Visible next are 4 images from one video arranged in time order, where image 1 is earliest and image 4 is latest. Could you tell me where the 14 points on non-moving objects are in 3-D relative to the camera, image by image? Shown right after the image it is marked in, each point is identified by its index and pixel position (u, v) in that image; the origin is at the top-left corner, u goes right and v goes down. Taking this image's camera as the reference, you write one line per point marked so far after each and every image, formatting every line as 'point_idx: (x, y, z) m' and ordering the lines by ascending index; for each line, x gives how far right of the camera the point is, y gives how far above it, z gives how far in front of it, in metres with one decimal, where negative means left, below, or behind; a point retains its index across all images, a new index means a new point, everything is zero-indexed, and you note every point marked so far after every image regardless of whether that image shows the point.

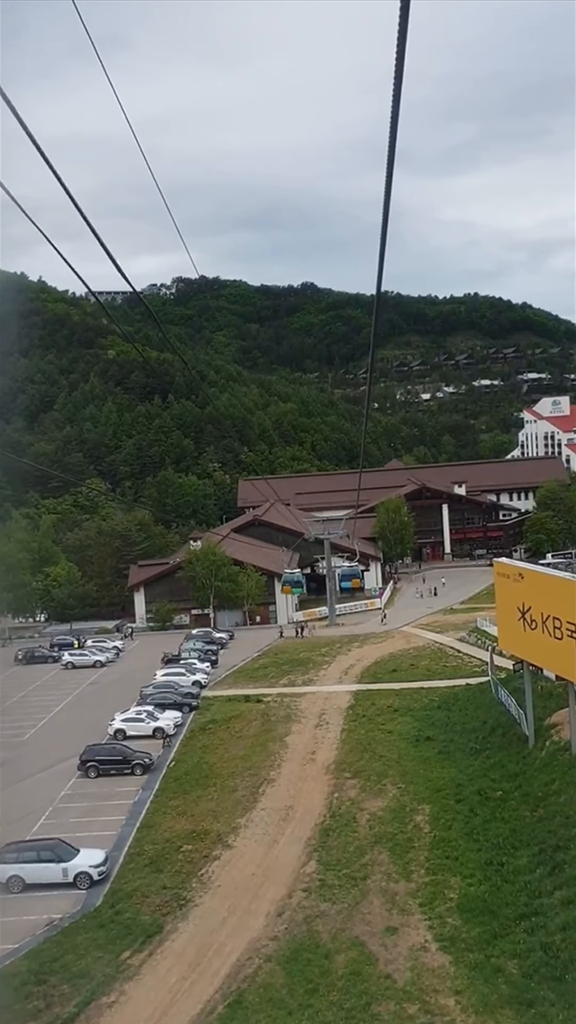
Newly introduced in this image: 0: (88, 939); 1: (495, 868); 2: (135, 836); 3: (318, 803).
0: (-1.8, -3.8, +13.5) m
1: (+2.0, -3.4, +14.5) m
2: (-1.7, -3.7, +17.4) m
3: (+0.4, -3.5, +18.2) m
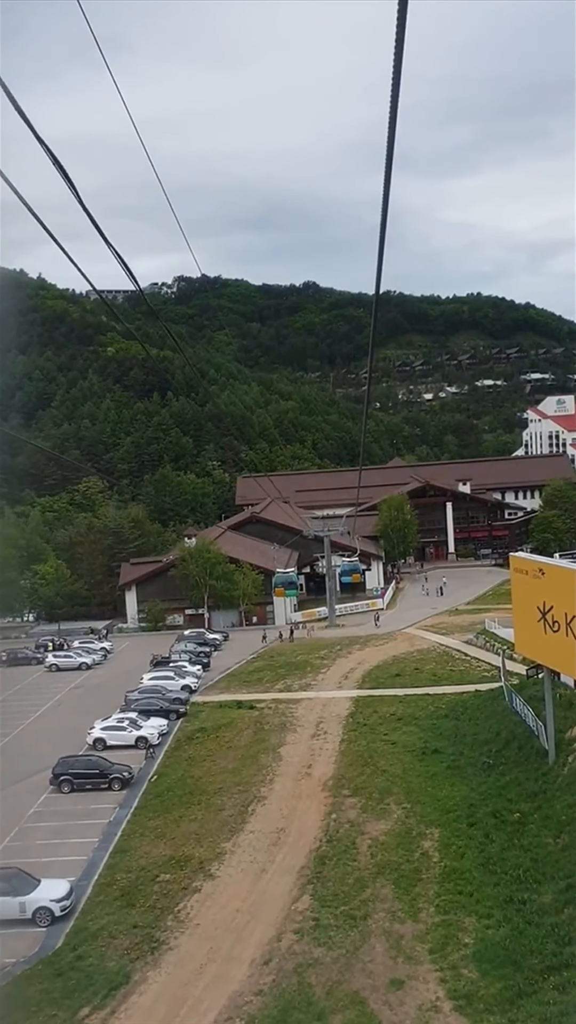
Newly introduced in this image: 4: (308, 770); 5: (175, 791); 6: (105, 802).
0: (-1.9, -3.6, +11.5) m
1: (+1.9, -3.2, +12.6) m
2: (-1.8, -3.5, +15.5) m
3: (+0.3, -3.3, +16.3) m
4: (+0.2, -3.2, +19.2) m
5: (-1.4, -3.4, +18.6) m
6: (-2.2, -3.5, +18.5) m
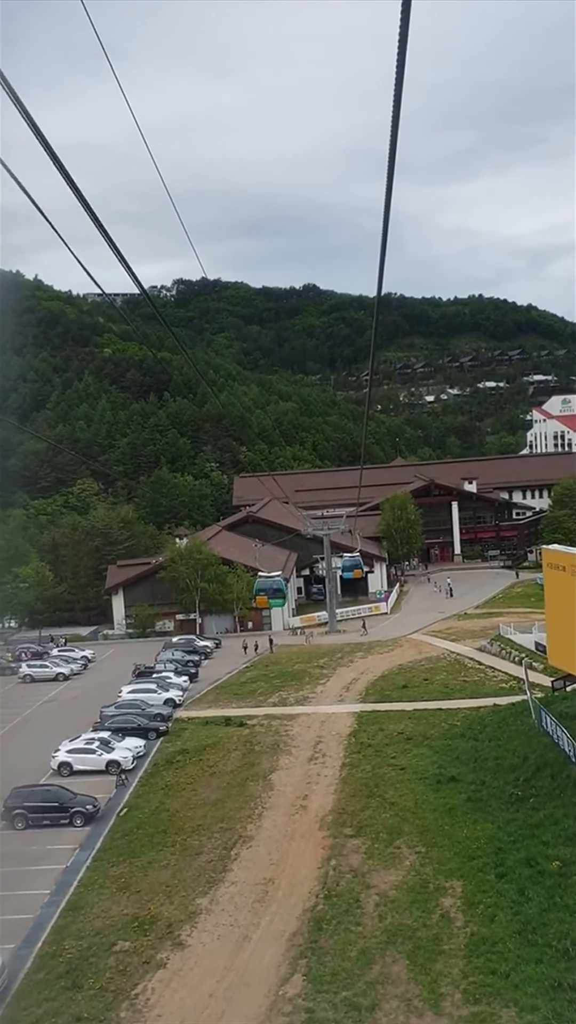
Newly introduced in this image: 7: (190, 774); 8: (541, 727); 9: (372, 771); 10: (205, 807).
0: (-2.0, -3.5, +8.7) m
1: (+1.8, -3.1, +9.8) m
2: (-1.9, -3.4, +12.6) m
3: (+0.2, -3.2, +13.5) m
4: (+0.2, -3.1, +16.4) m
5: (-1.5, -3.3, +15.7) m
6: (-2.3, -3.4, +15.7) m
7: (-1.2, -3.2, +18.7) m
8: (+2.9, -2.5, +17.8) m
9: (+1.0, -3.0, +17.7) m
10: (-0.9, -3.2, +16.6) m
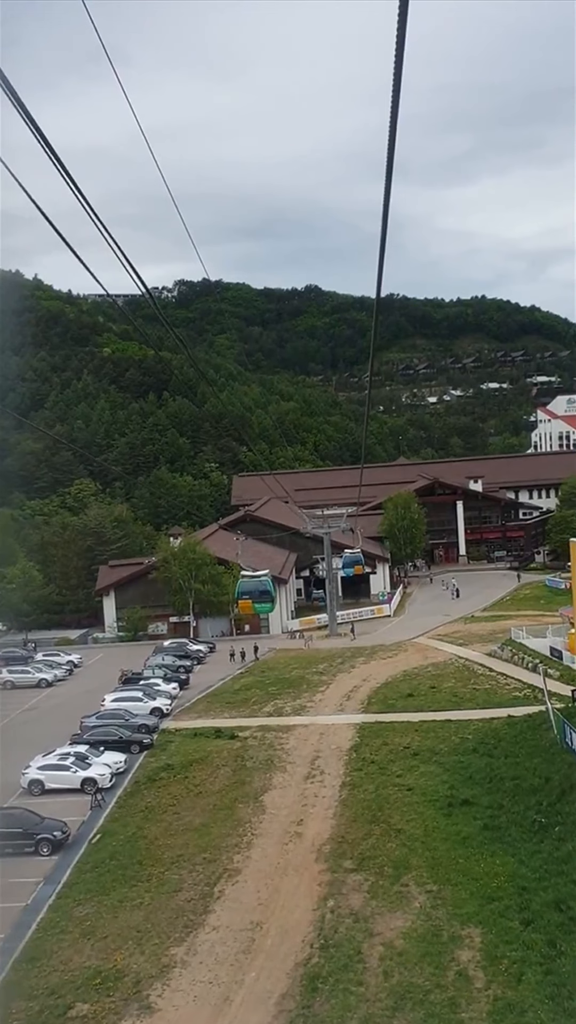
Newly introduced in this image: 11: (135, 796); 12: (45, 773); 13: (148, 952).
0: (-2.0, -3.4, +6.9) m
1: (+1.7, -3.0, +7.9) m
2: (-2.0, -3.3, +10.8) m
3: (+0.1, -3.1, +11.6) m
4: (+0.1, -3.0, +14.5) m
5: (-1.5, -3.2, +13.9) m
6: (-2.4, -3.3, +13.9) m
7: (-1.3, -3.1, +16.9) m
8: (+2.9, -2.4, +15.9) m
9: (+0.9, -2.9, +15.9) m
10: (-1.0, -3.1, +14.8) m
11: (-1.7, -3.1, +16.9) m
12: (-2.8, -3.0, +17.8) m
13: (-1.0, -3.2, +11.1) m
